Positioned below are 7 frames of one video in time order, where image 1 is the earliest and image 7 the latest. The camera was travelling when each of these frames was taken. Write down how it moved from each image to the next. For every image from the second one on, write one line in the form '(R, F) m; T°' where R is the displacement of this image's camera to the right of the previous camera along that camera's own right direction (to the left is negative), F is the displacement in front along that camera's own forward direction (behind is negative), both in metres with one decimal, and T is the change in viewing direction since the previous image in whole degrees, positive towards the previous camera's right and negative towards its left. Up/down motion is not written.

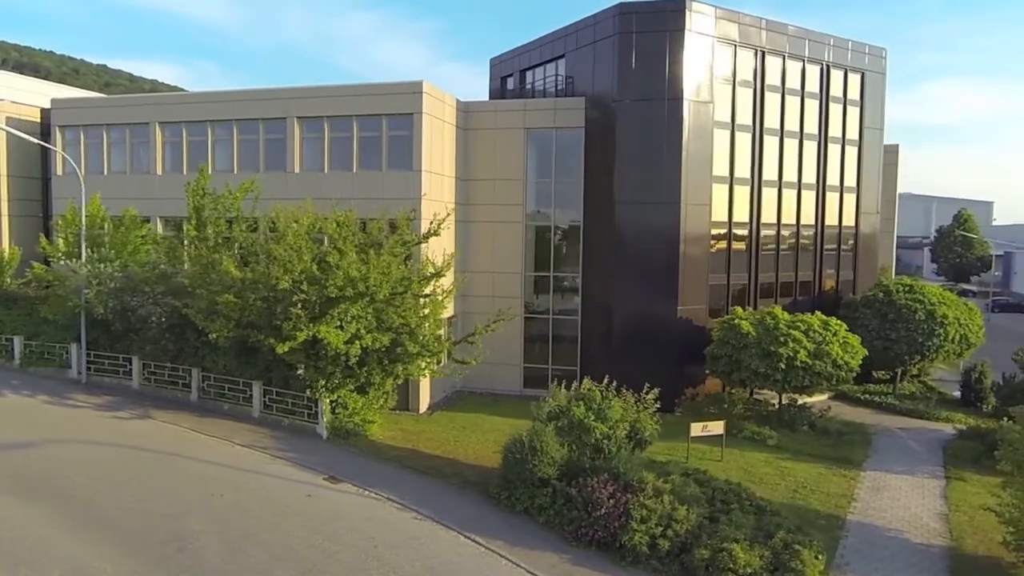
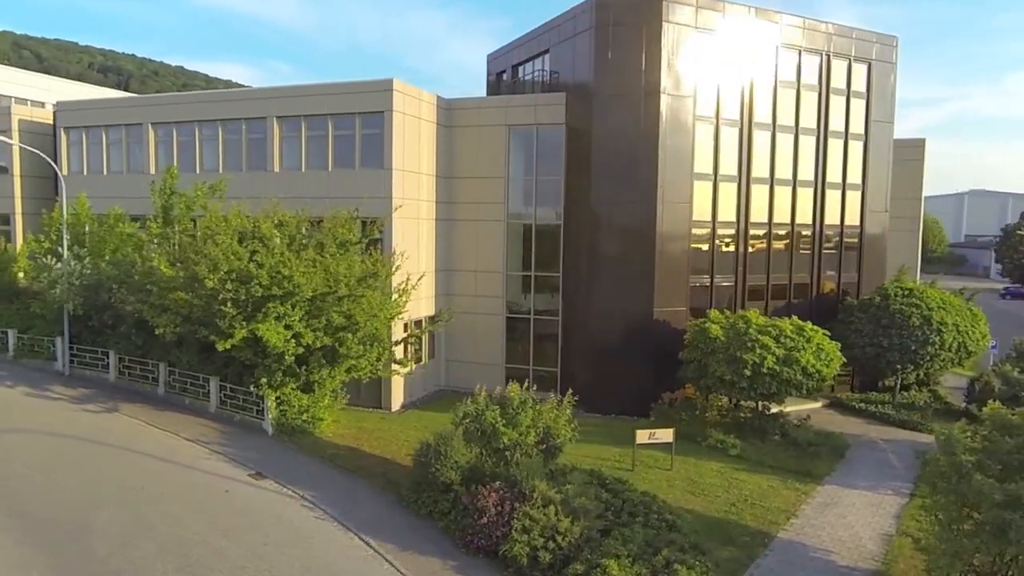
(+2.6, +0.3) m; -5°
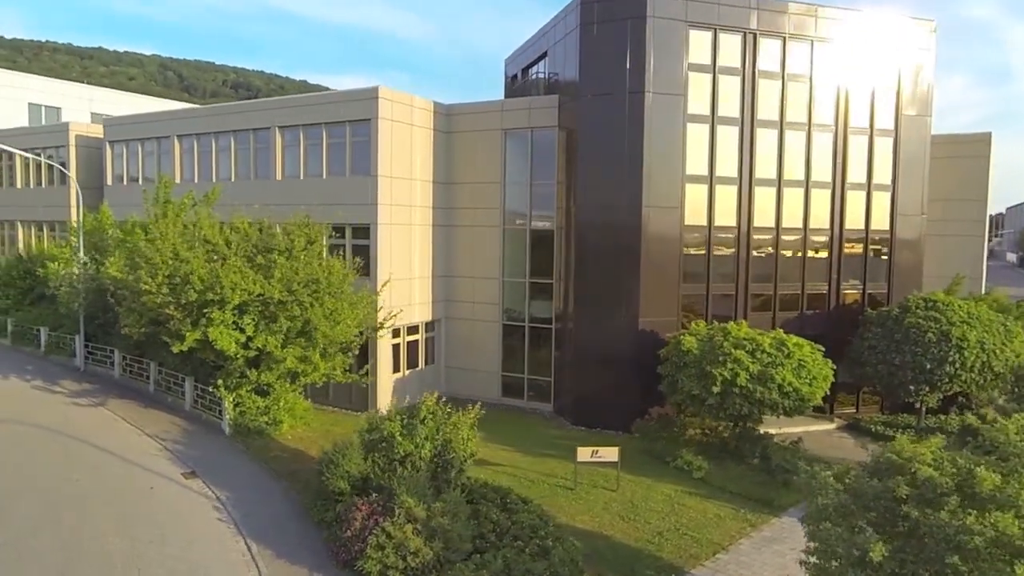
(+3.4, +0.7) m; -9°
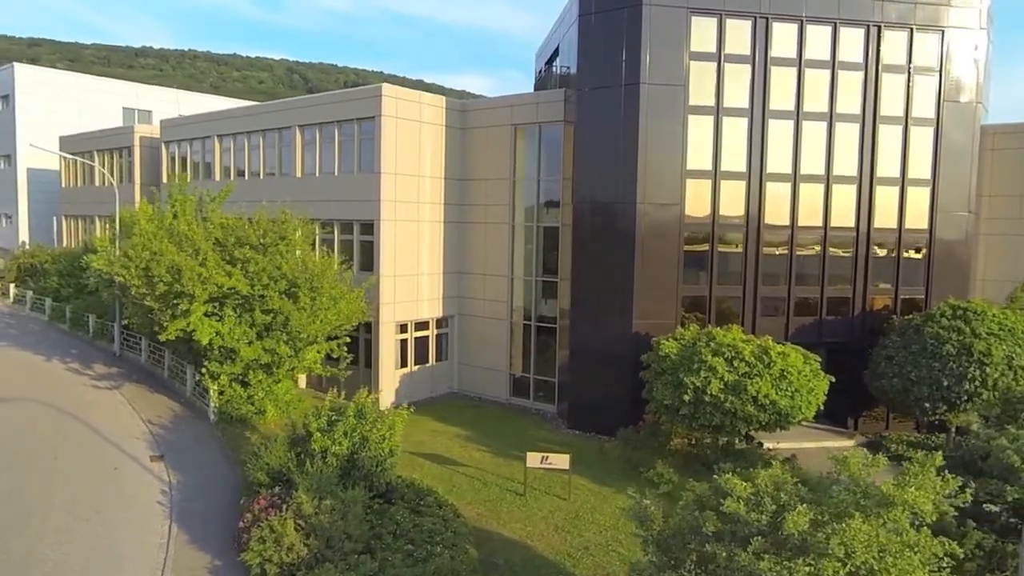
(+3.1, +0.6) m; -9°
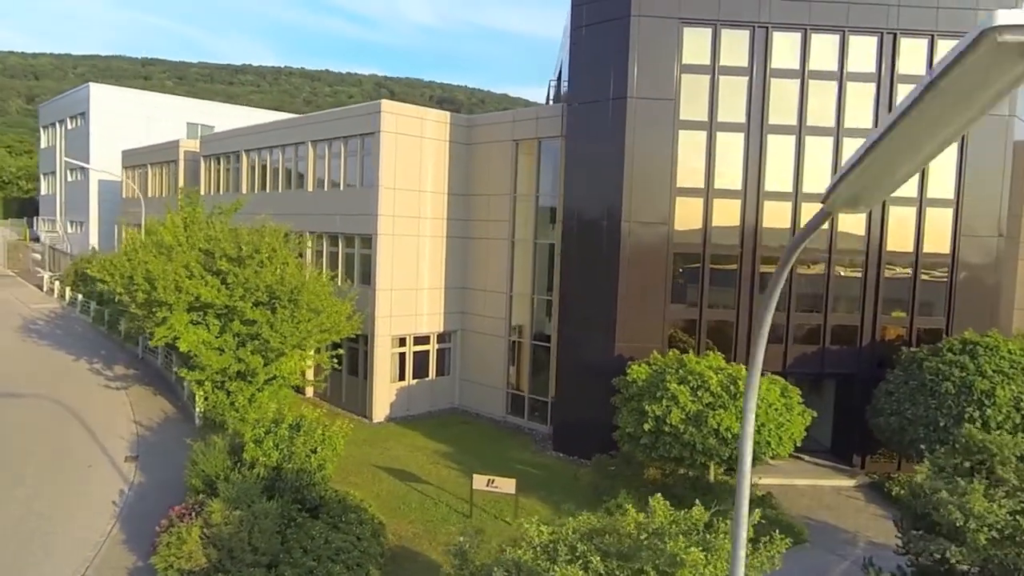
(+2.4, +0.4) m; -7°
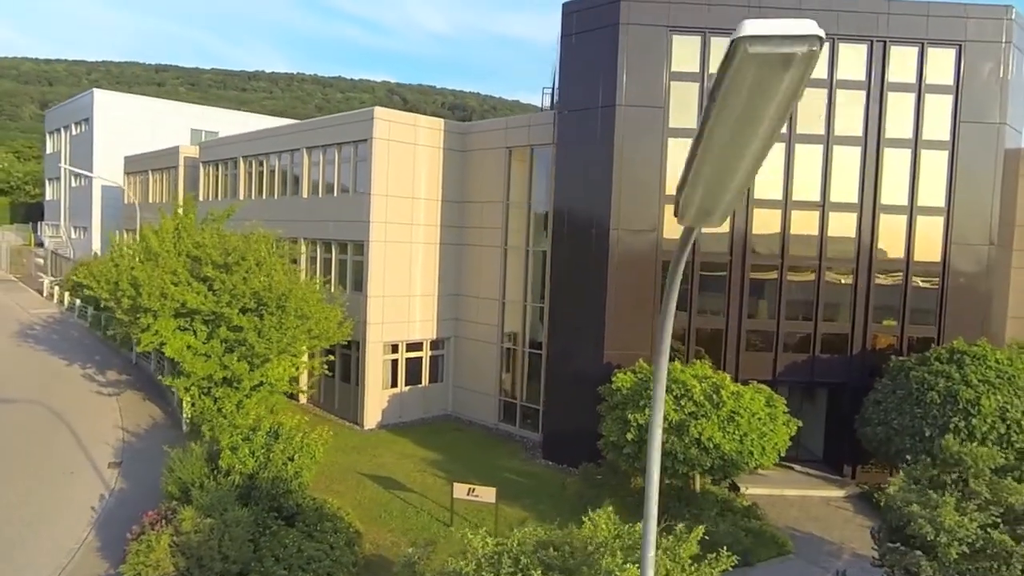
(+0.5, +0.1) m; -1°
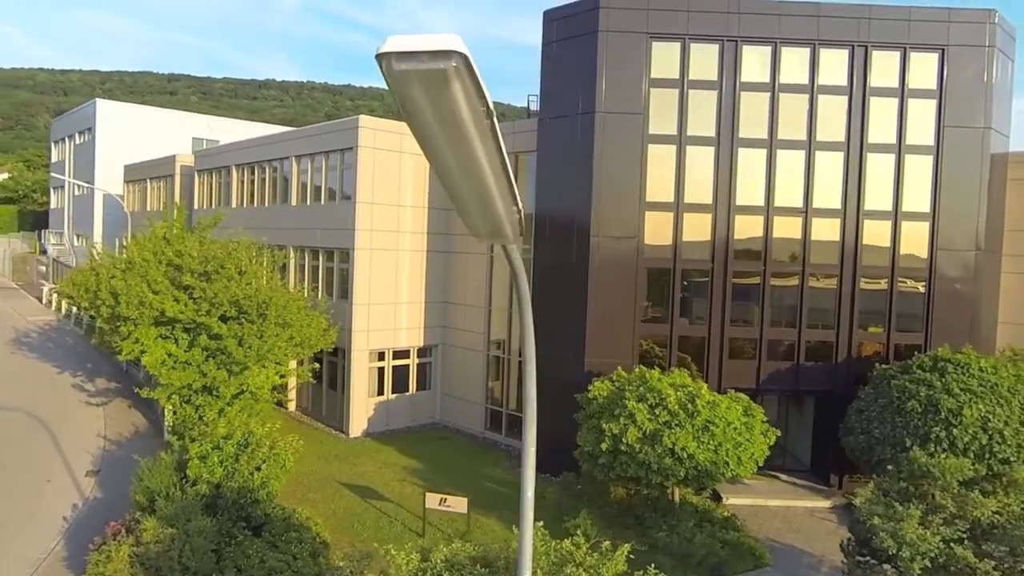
(+0.7, +0.1) m; -1°
